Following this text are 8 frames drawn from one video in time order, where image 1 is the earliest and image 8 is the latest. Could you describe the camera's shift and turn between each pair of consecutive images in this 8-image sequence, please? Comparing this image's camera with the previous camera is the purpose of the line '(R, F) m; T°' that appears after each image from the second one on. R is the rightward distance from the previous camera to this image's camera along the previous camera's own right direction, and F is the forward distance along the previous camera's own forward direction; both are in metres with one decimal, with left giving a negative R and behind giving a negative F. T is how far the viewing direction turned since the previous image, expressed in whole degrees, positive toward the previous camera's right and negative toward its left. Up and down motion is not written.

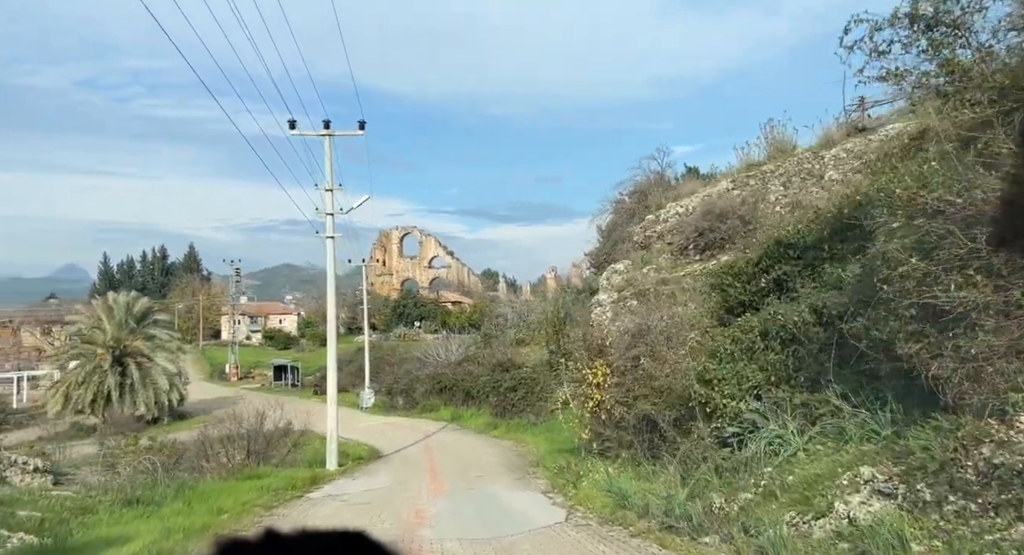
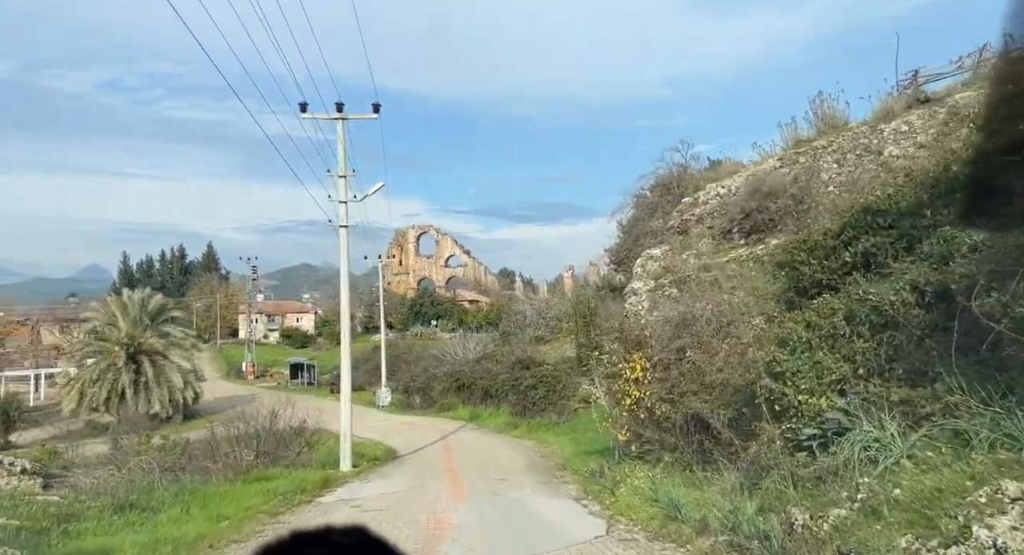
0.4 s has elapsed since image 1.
(-0.2, +1.0) m; -1°
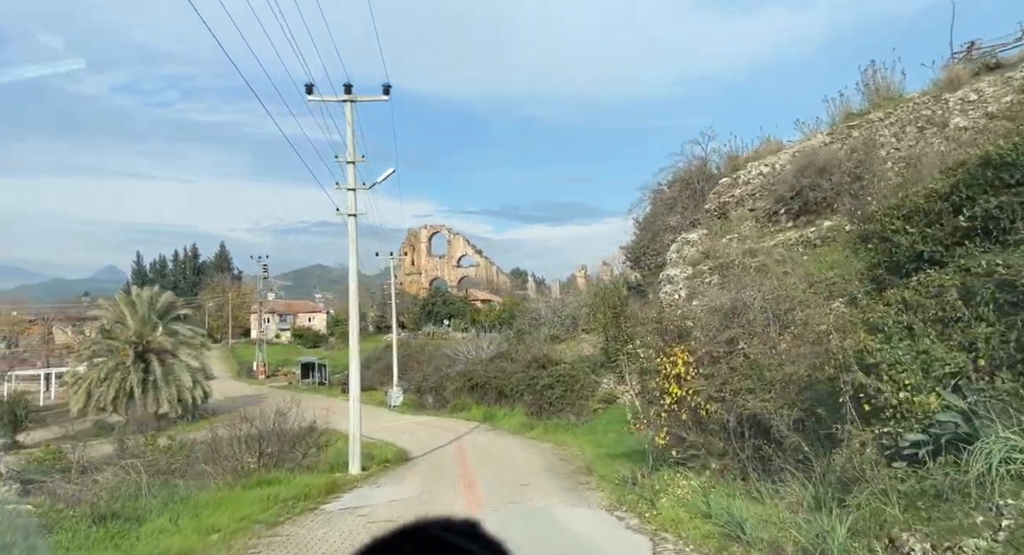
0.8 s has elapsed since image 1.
(-0.2, +1.0) m; -1°
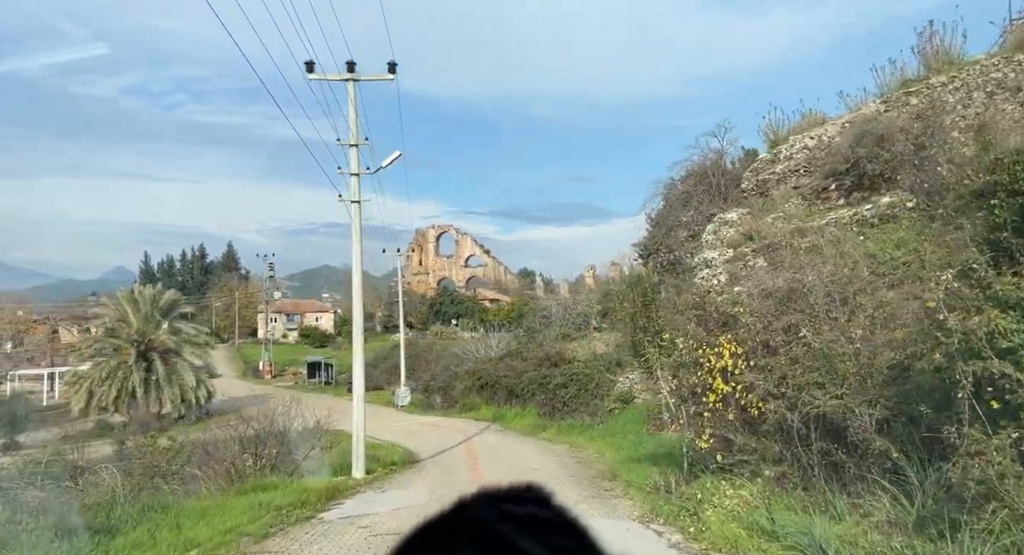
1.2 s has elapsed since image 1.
(-0.1, +1.0) m; -1°
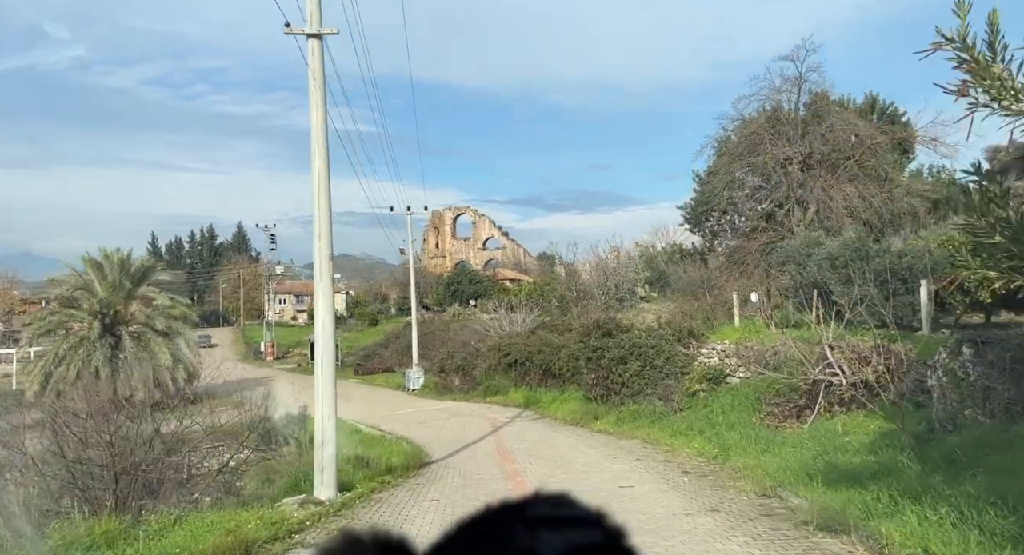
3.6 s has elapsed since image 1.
(-0.7, +6.1) m; -1°
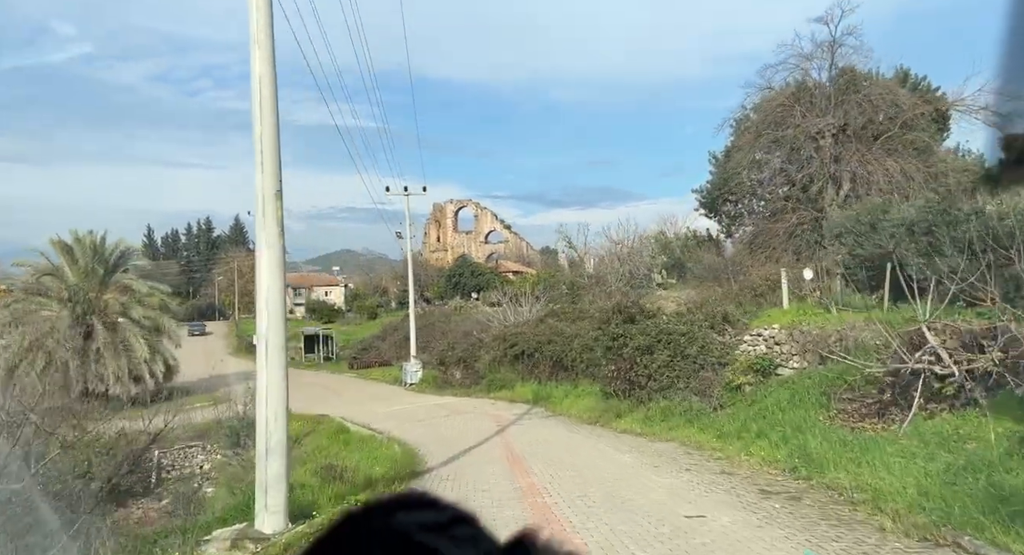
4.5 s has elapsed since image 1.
(-0.2, +2.6) m; 0°
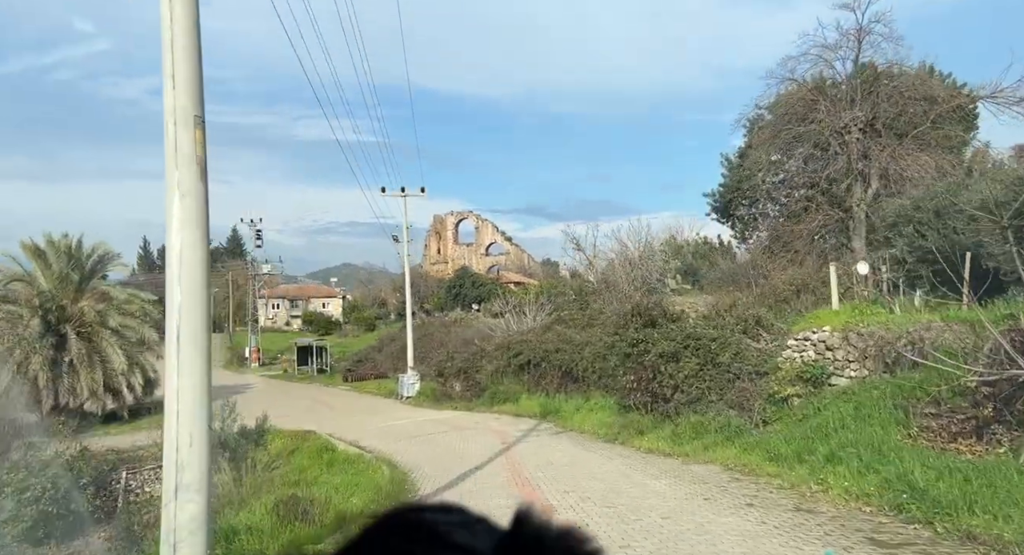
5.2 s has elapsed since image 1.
(-0.1, +2.0) m; 0°
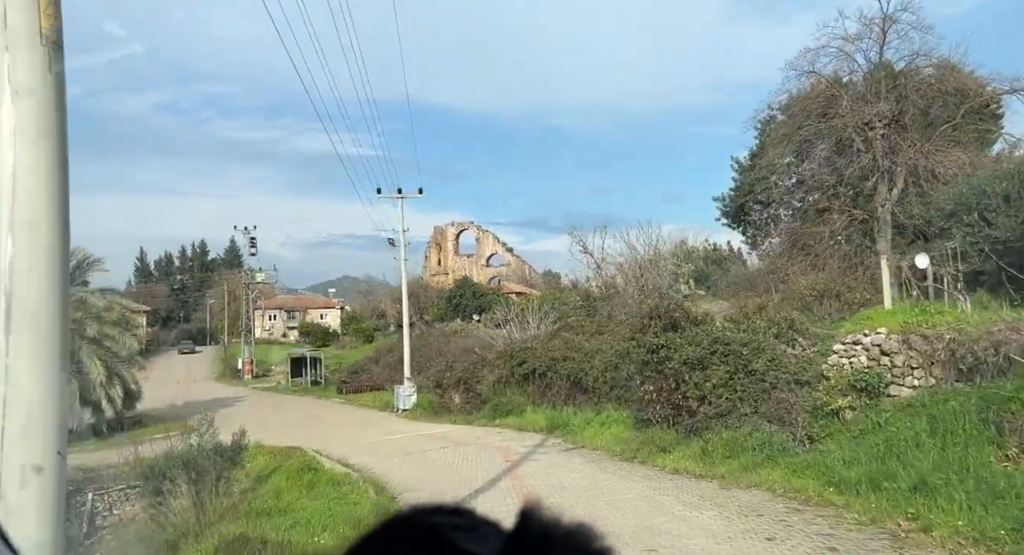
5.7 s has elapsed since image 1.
(-0.1, +1.6) m; 0°
